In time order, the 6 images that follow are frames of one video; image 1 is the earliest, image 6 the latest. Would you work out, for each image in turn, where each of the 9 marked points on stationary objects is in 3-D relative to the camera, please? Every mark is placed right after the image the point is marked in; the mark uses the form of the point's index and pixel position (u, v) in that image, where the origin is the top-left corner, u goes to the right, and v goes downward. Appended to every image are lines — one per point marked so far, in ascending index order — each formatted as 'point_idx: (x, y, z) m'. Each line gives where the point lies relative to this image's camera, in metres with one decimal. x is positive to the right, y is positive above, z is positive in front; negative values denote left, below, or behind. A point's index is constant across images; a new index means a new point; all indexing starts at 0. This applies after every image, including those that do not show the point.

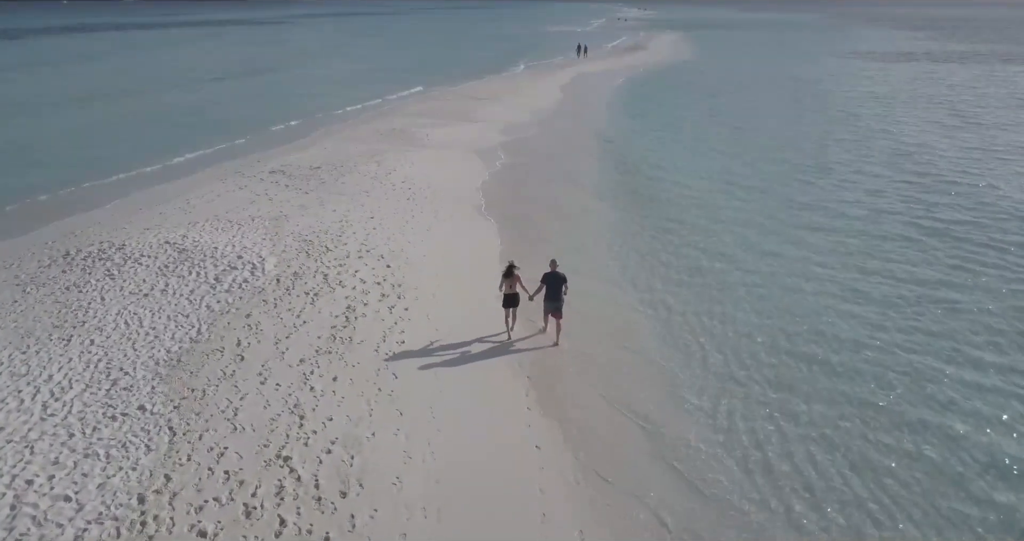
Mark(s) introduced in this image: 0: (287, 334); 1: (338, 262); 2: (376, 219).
0: (-3.2, -0.9, +10.6) m
1: (-3.1, +0.1, +13.3) m
2: (-3.0, +1.2, +16.5) m
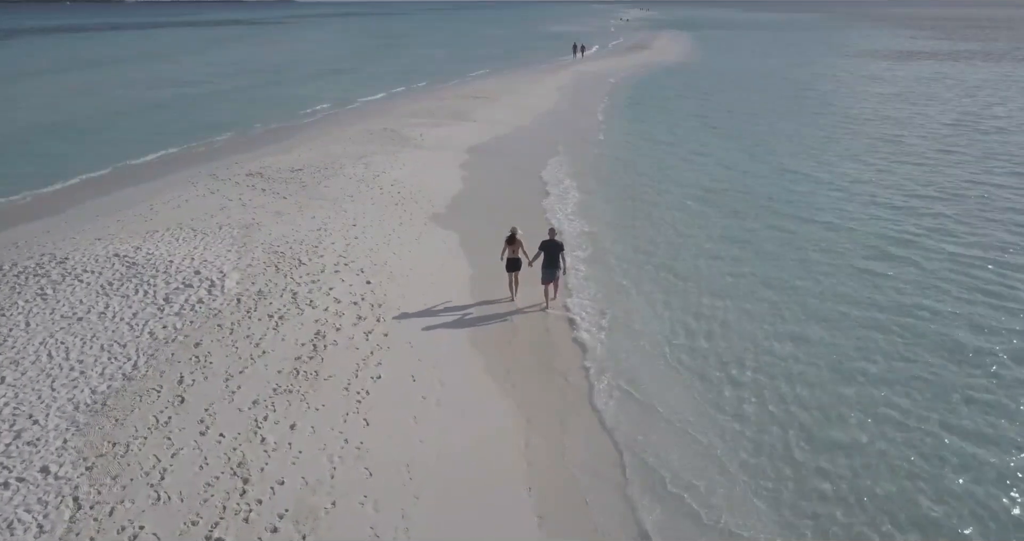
0: (-3.2, -1.2, +8.9) m
1: (-3.1, -0.1, +11.6) m
2: (-3.0, +0.9, +14.8) m
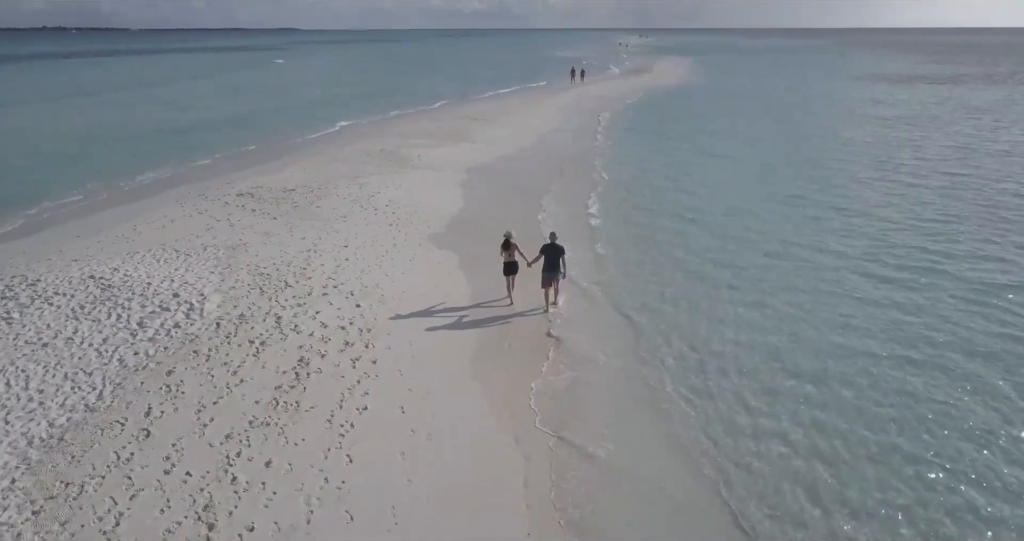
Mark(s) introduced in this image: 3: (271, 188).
0: (-3.3, -1.4, +8.2) m
1: (-3.2, -0.5, +10.9) m
2: (-3.0, +0.5, +14.1) m
3: (-6.0, +2.0, +18.6) m
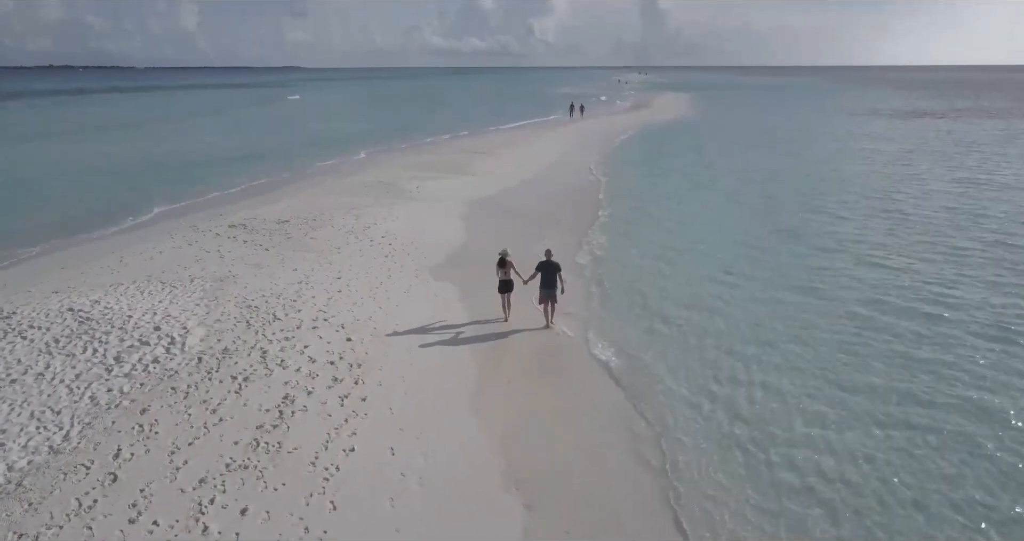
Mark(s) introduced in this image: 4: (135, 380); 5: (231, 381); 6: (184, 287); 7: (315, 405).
0: (-3.3, -1.7, +7.6) m
1: (-3.2, -0.9, +10.4) m
2: (-3.0, -0.1, +13.6) m
3: (-6.0, +1.2, +18.1) m
4: (-4.4, -1.3, +8.8) m
5: (-3.3, -1.3, +8.9) m
6: (-5.4, -0.3, +12.4) m
7: (-2.3, -1.5, +8.6) m
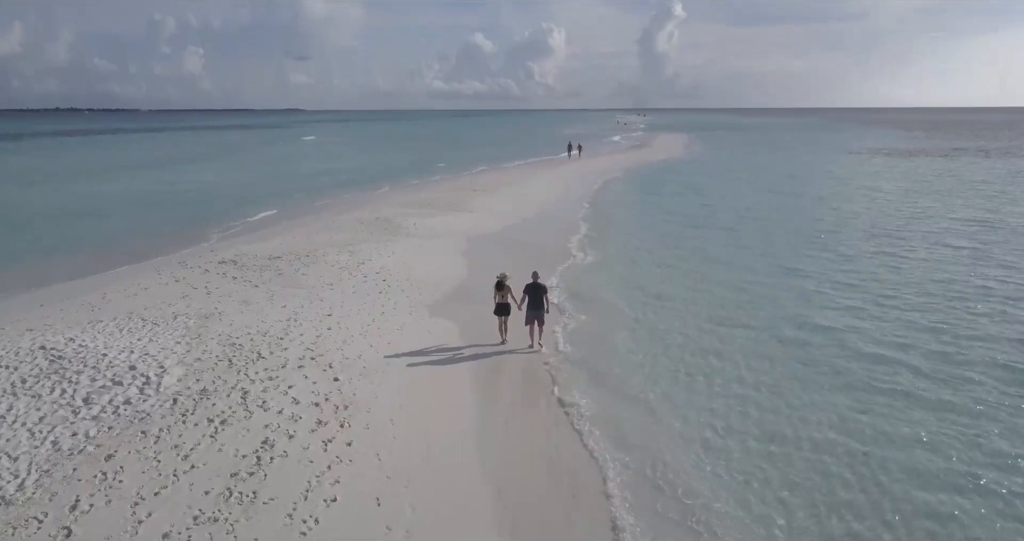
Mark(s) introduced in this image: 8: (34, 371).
0: (-3.3, -2.0, +7.0) m
1: (-3.2, -1.4, +9.8) m
2: (-3.1, -0.8, +13.1) m
3: (-6.0, +0.3, +17.6) m
4: (-4.4, -1.7, +8.1) m
5: (-3.4, -1.7, +8.3) m
6: (-5.5, -0.8, +11.8) m
7: (-2.3, -1.9, +7.9) m
8: (-6.0, -1.3, +9.4) m
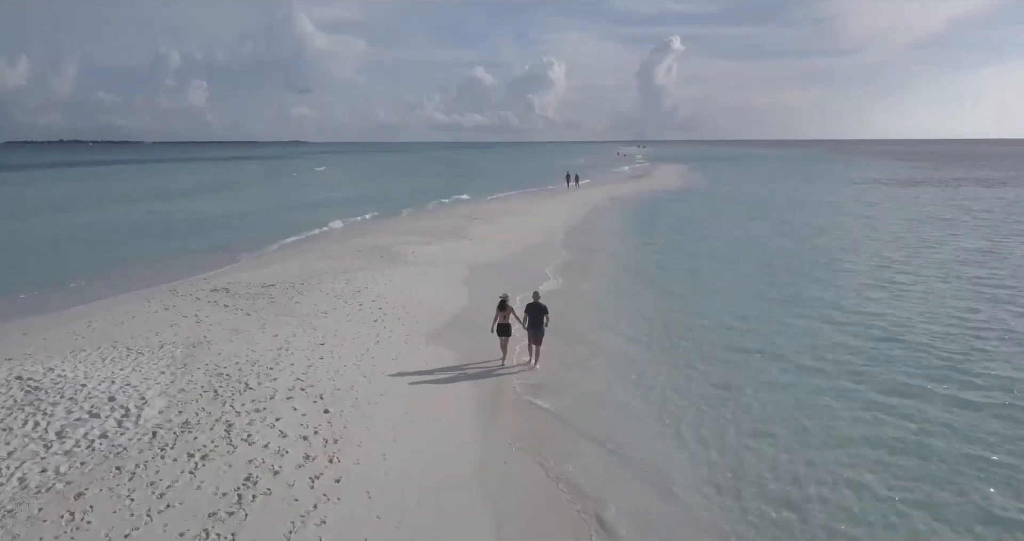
0: (-3.3, -2.3, +6.5) m
1: (-3.2, -1.7, +9.3) m
2: (-3.1, -1.2, +12.6) m
3: (-6.0, -0.3, +17.2) m
4: (-4.4, -1.9, +7.6) m
5: (-3.4, -2.0, +7.8) m
6: (-5.5, -1.3, +11.3) m
7: (-2.3, -2.2, +7.4) m
8: (-6.0, -1.6, +8.9) m
